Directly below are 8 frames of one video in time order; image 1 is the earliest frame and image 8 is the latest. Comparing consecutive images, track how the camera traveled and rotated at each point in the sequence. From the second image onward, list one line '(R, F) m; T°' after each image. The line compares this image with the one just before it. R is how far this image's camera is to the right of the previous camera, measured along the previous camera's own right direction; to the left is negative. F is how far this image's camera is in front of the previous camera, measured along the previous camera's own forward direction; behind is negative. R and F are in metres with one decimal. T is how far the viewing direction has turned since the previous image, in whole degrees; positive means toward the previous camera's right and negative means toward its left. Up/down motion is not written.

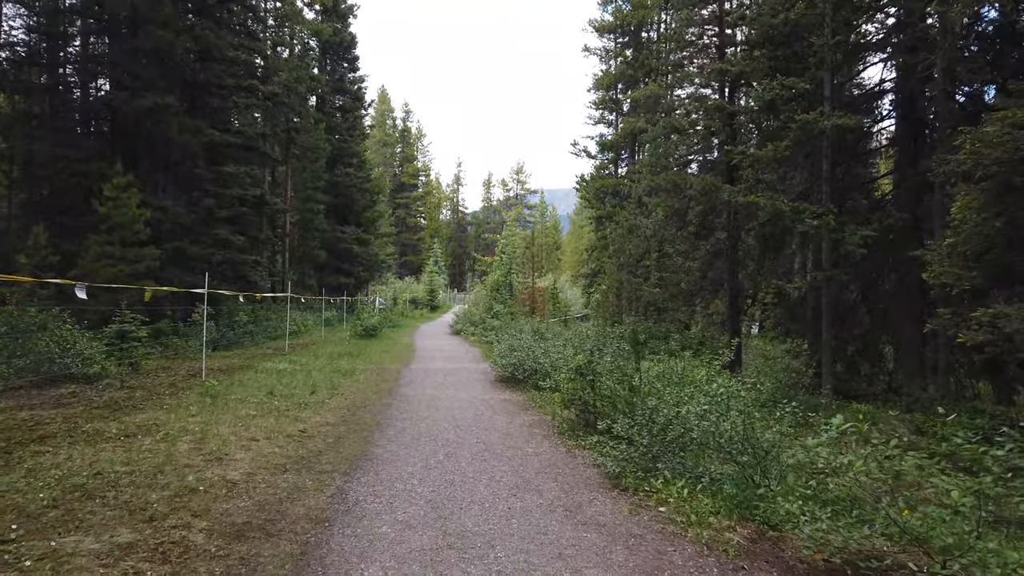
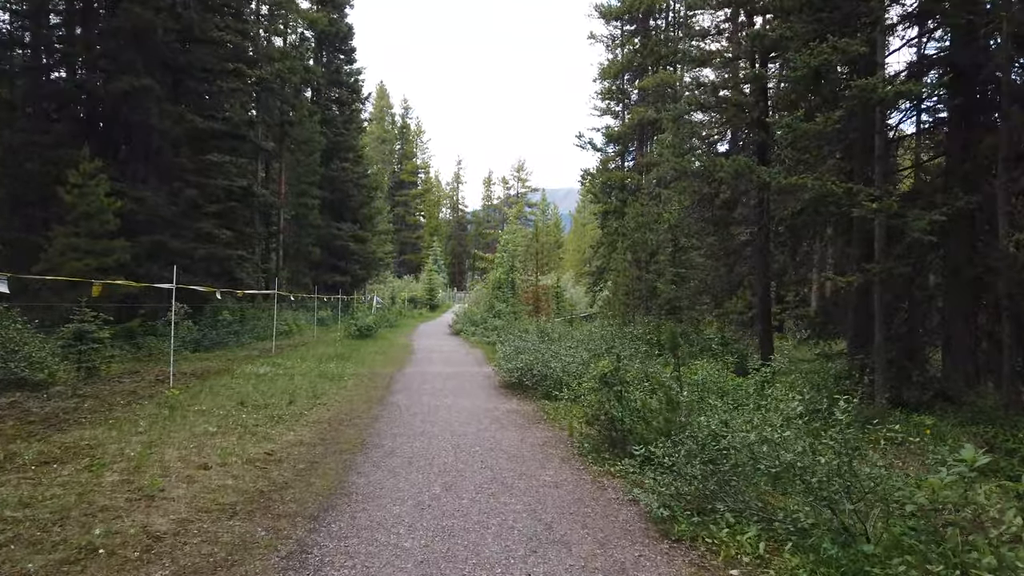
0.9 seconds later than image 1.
(-0.1, +1.2) m; 0°
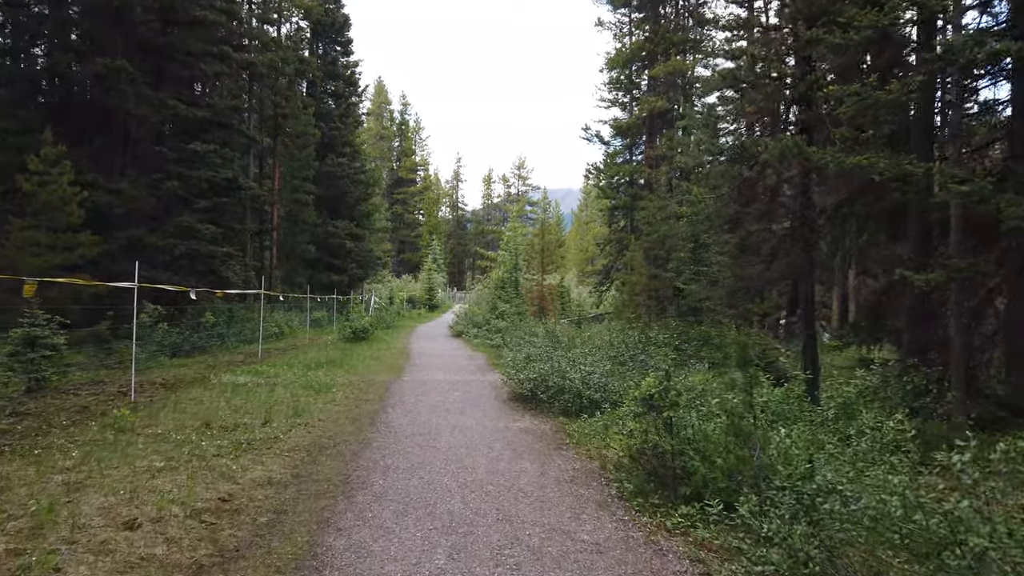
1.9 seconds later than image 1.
(-0.2, +1.2) m; 0°
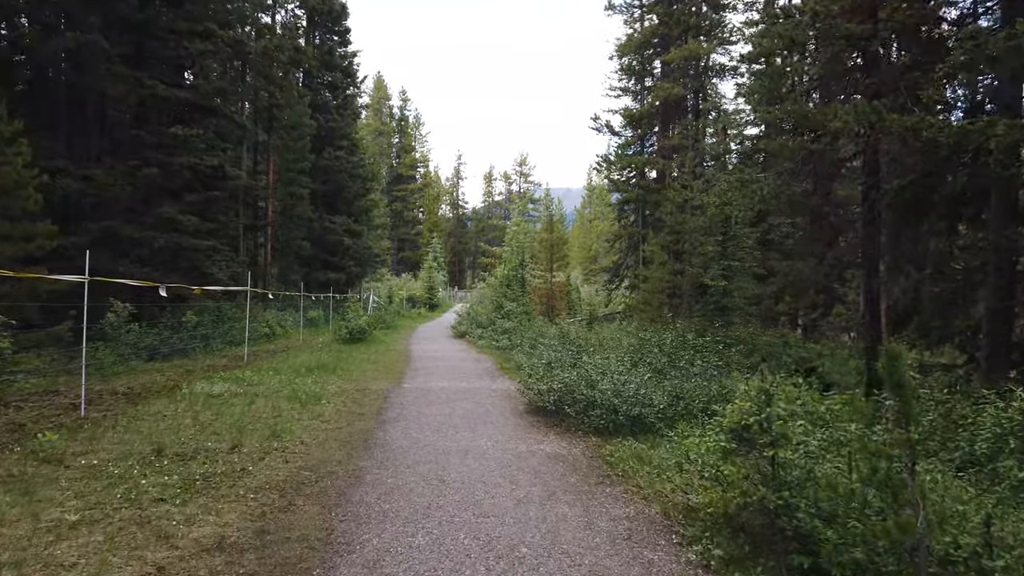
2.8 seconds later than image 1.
(-0.2, +1.3) m; 0°
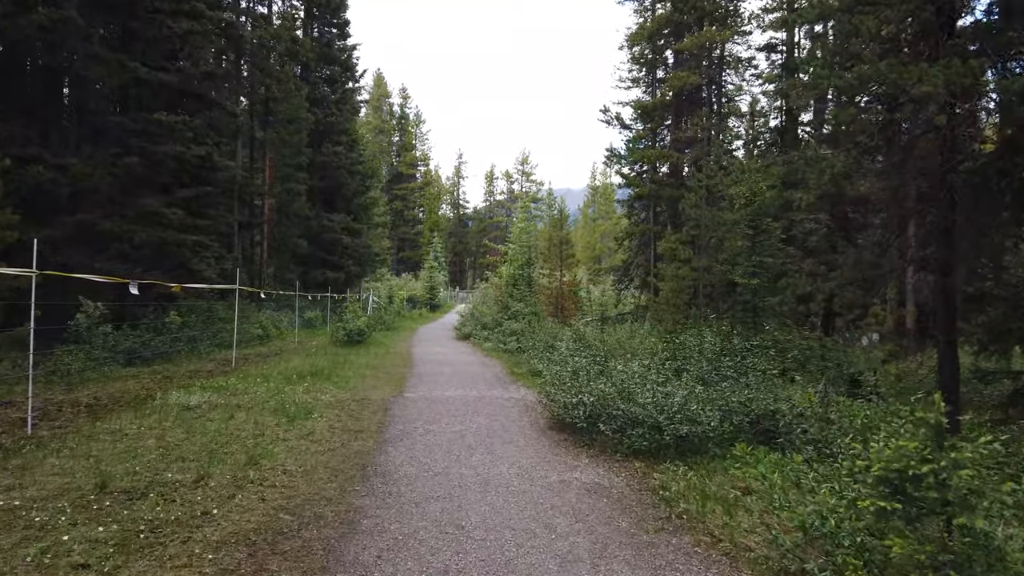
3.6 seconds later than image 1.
(-0.2, +1.1) m; 0°
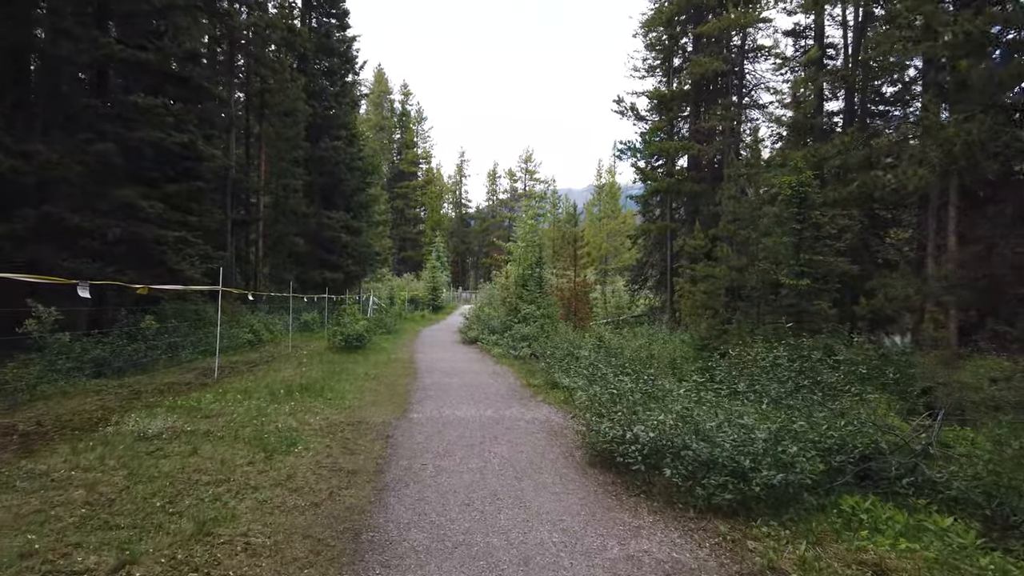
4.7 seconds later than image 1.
(-0.2, +1.3) m; 0°
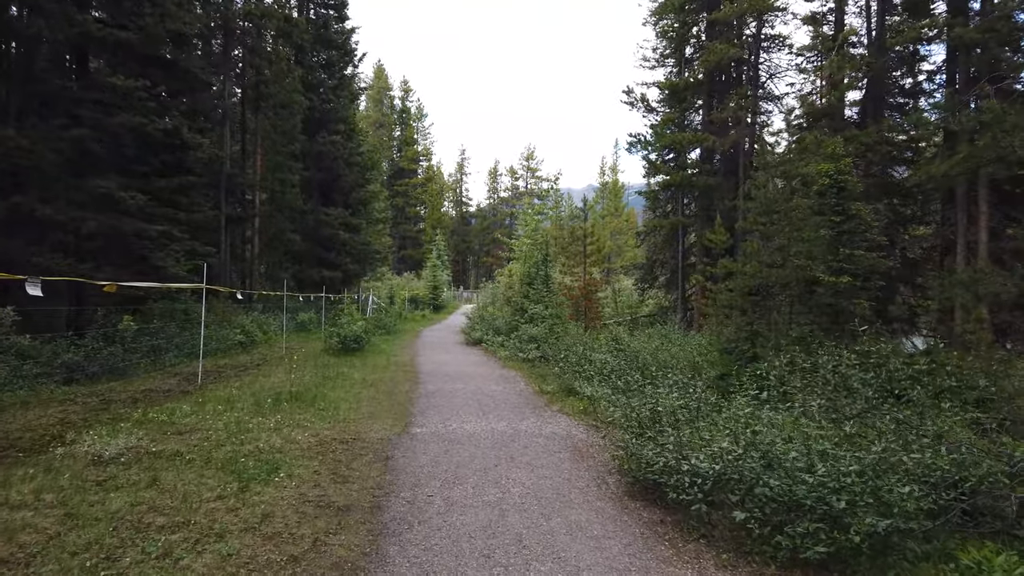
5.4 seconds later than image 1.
(-0.2, +0.9) m; 0°
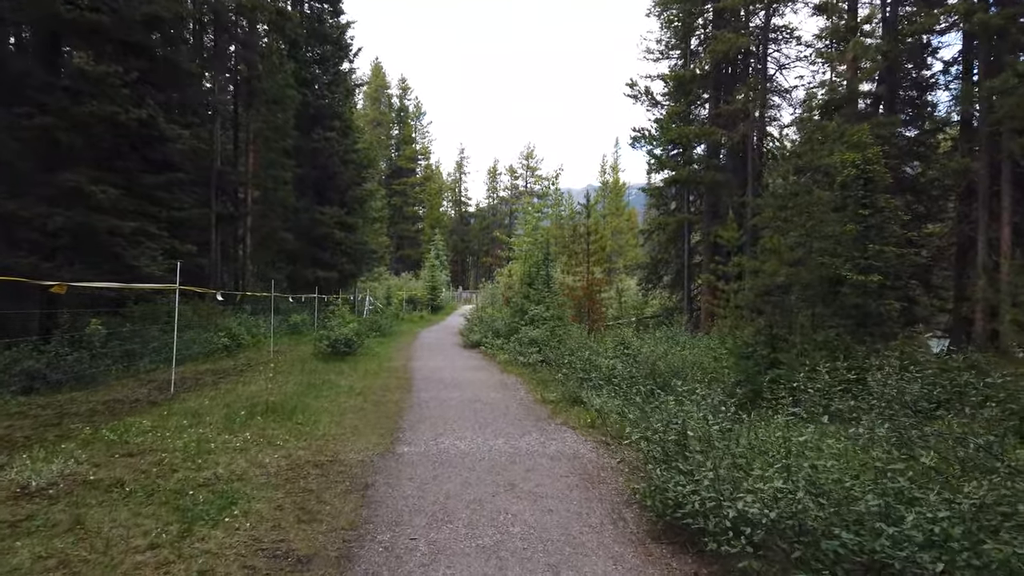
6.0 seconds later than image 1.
(0.0, +0.8) m; 0°
